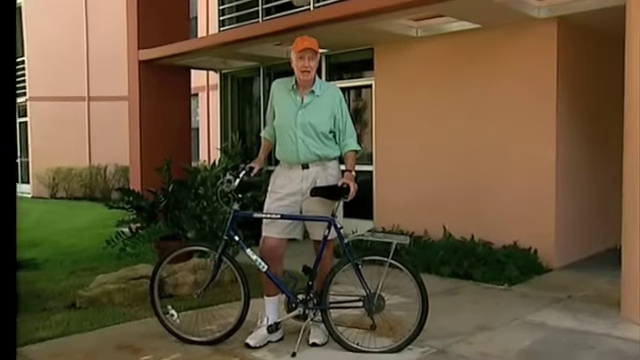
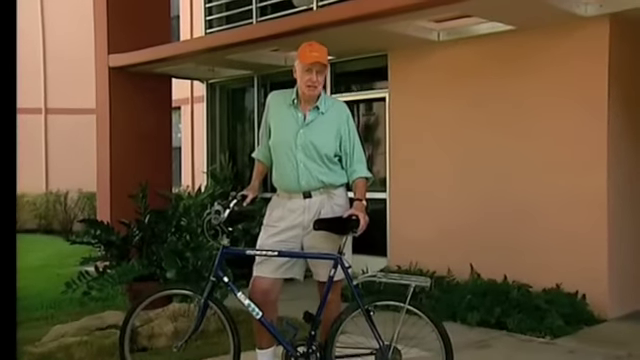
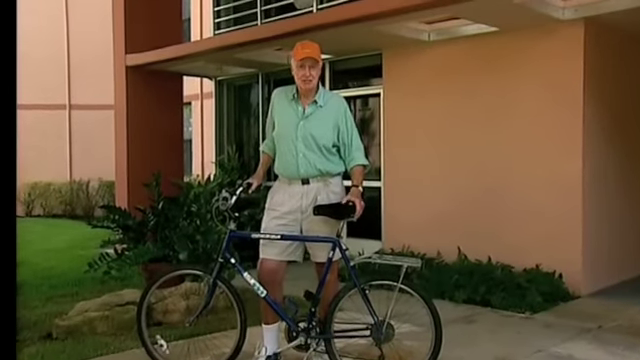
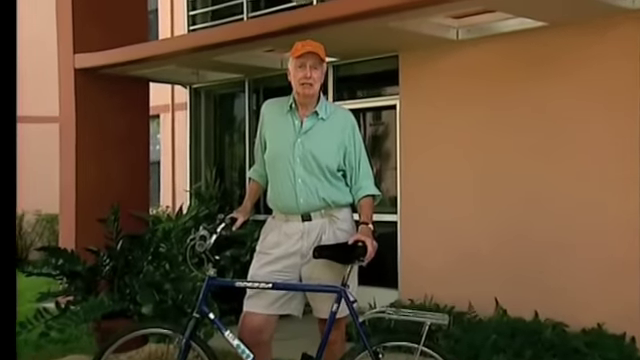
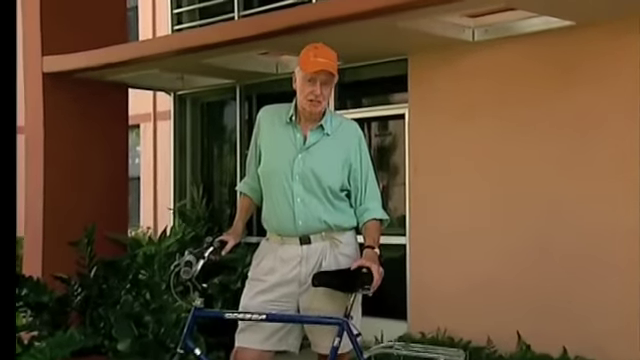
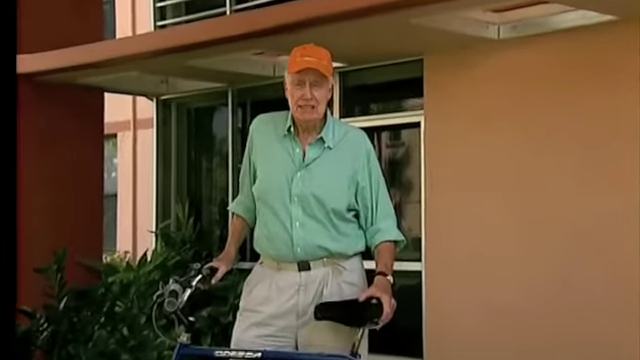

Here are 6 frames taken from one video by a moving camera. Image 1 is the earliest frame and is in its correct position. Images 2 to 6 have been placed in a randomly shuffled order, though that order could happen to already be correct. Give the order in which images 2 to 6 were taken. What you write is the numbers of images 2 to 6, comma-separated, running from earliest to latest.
3, 2, 4, 5, 6
